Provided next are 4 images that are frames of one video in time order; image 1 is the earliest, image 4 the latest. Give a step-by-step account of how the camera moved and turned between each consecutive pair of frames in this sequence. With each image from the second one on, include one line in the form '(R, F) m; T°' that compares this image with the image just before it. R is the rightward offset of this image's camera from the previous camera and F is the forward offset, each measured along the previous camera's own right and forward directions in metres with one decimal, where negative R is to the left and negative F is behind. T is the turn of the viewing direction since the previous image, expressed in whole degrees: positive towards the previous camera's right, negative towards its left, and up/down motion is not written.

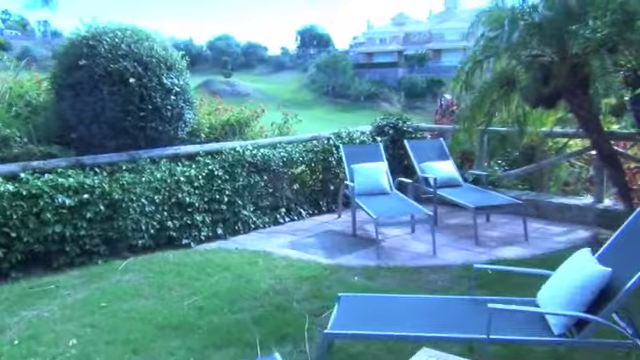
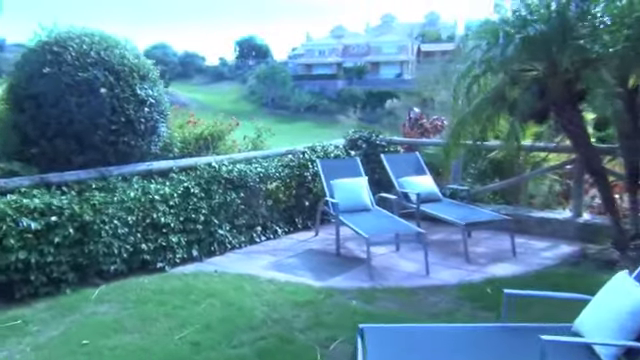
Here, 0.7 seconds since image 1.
(-0.4, +0.3) m; +6°
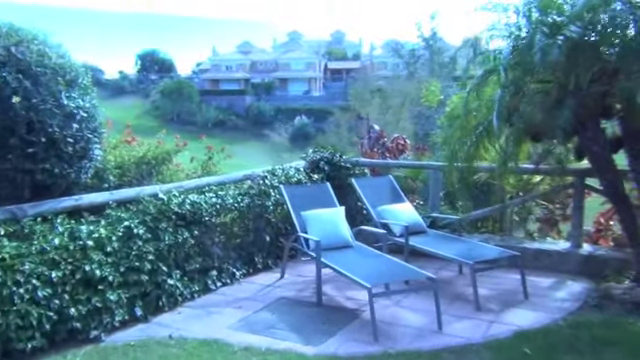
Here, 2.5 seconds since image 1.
(-0.6, +1.1) m; +9°
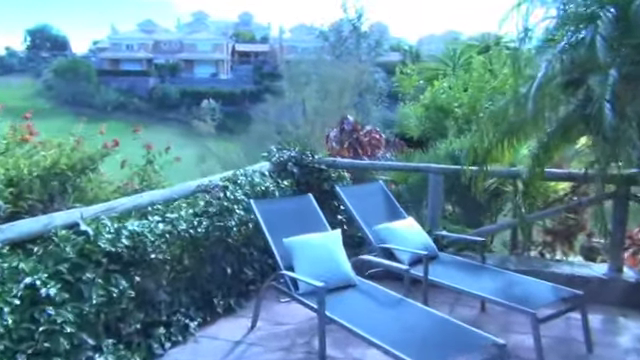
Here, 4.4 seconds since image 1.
(-0.5, +1.5) m; +9°
